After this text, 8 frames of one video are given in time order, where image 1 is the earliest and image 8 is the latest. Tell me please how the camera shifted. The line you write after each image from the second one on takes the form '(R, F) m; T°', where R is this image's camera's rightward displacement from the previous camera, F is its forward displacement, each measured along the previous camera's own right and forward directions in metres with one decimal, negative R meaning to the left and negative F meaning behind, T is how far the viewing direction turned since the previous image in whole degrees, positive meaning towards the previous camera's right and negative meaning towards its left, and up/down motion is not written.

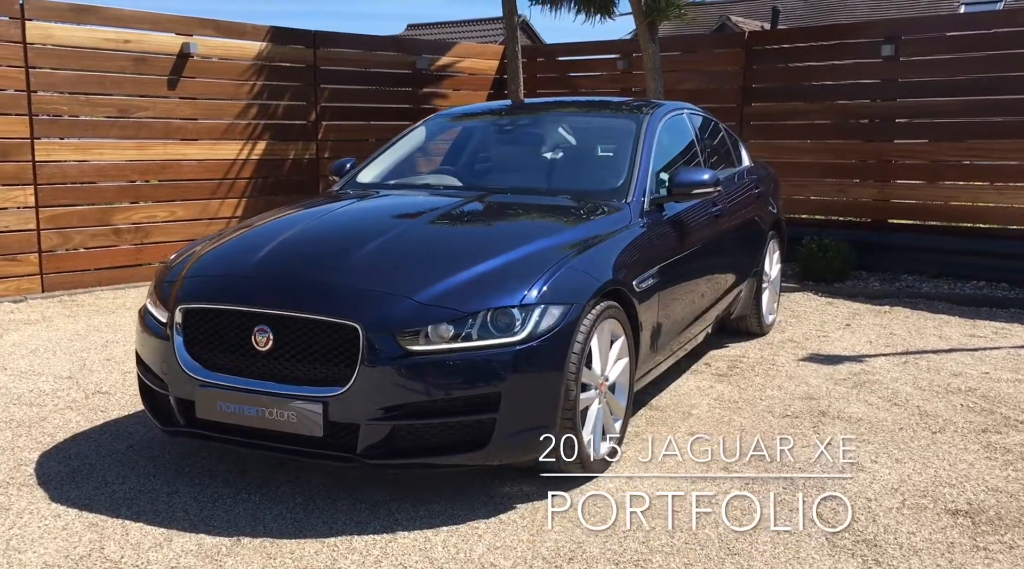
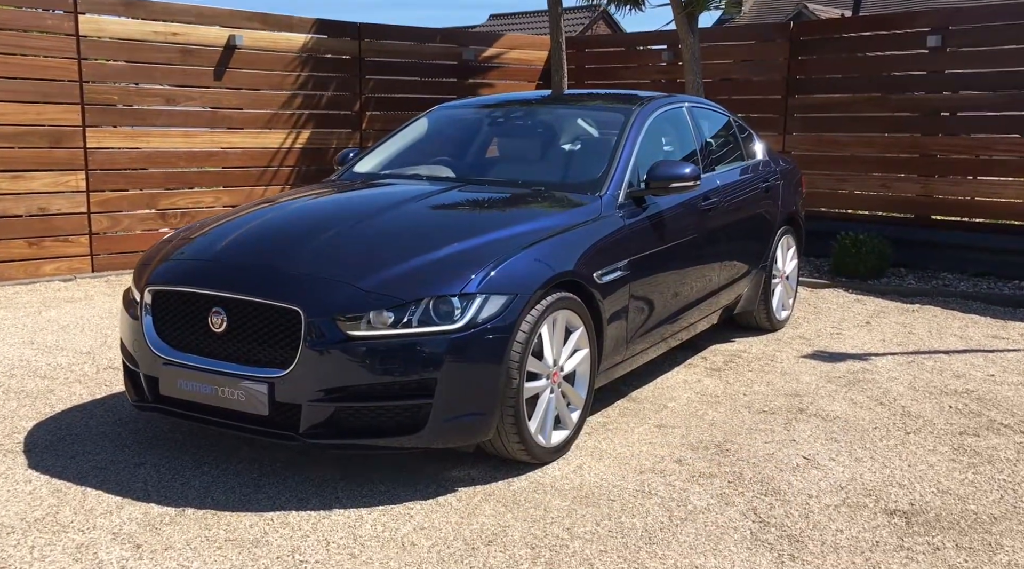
(+0.5, -0.1) m; -5°
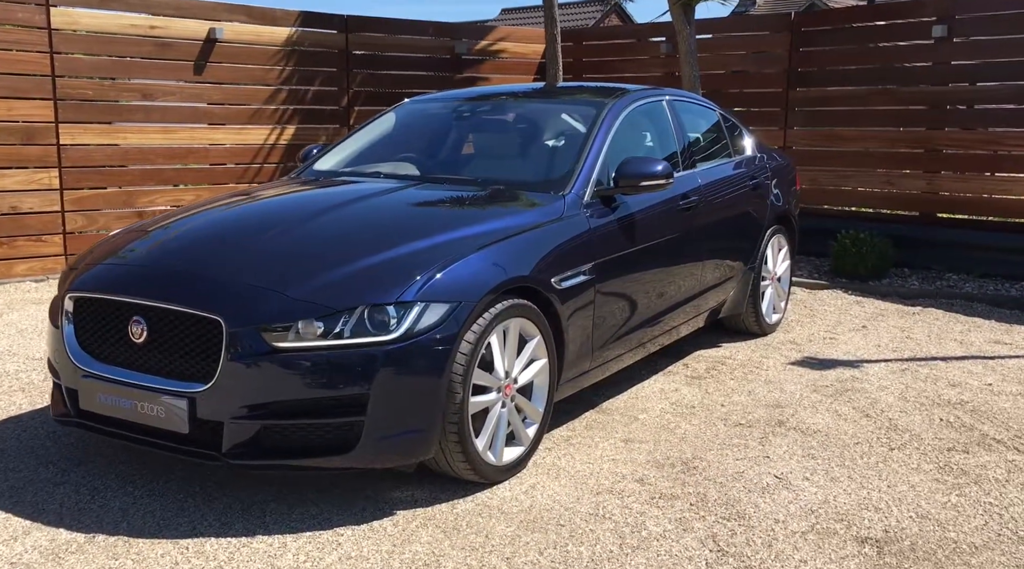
(+0.3, +0.3) m; -1°
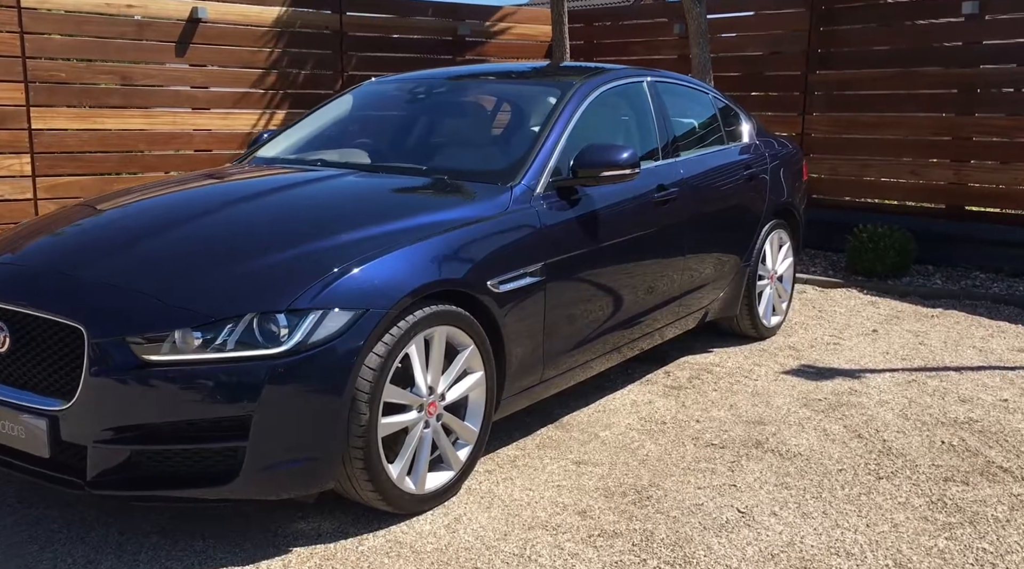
(+0.4, +0.4) m; -2°
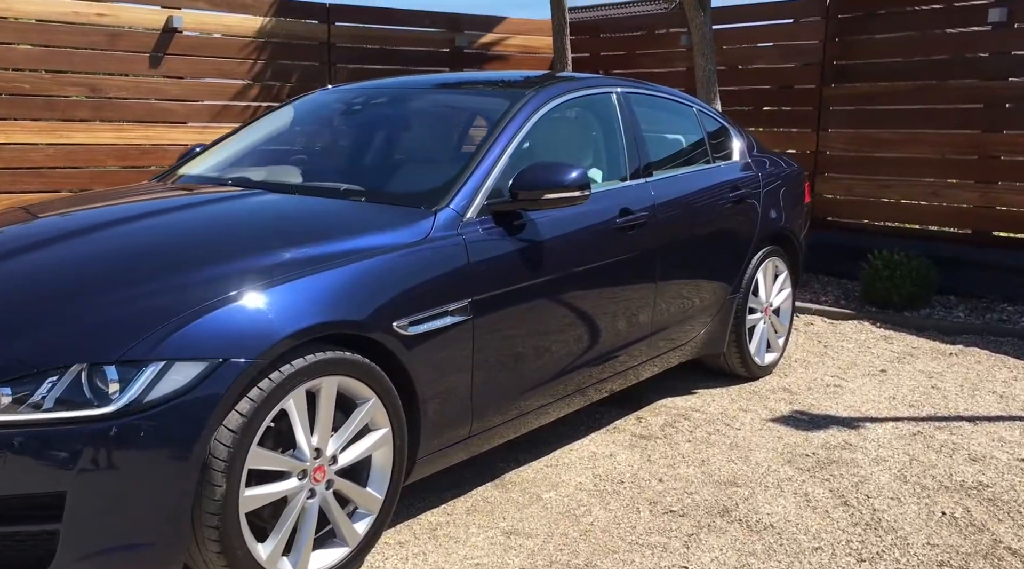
(+0.4, +0.5) m; -2°
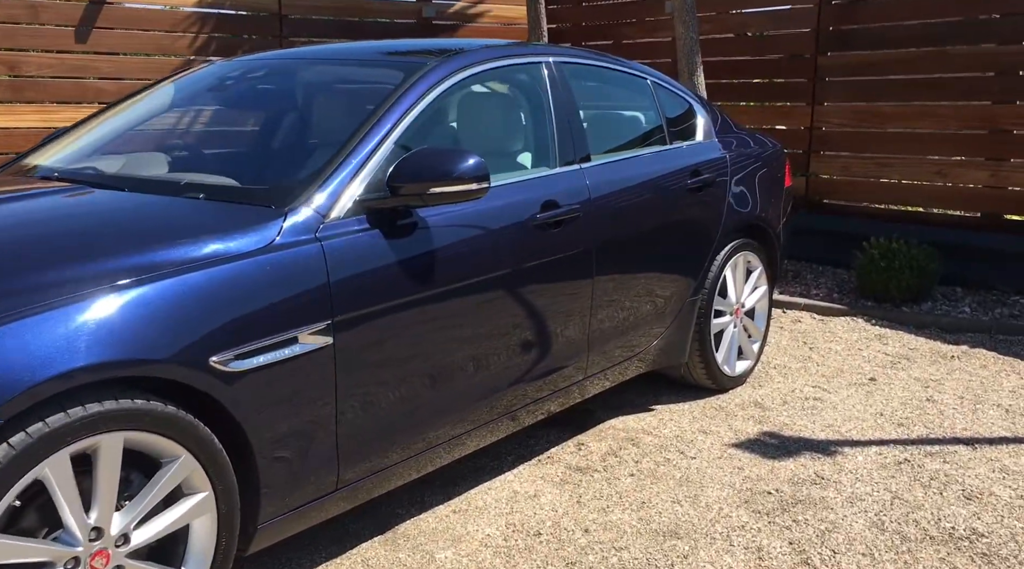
(+0.4, +0.6) m; -1°
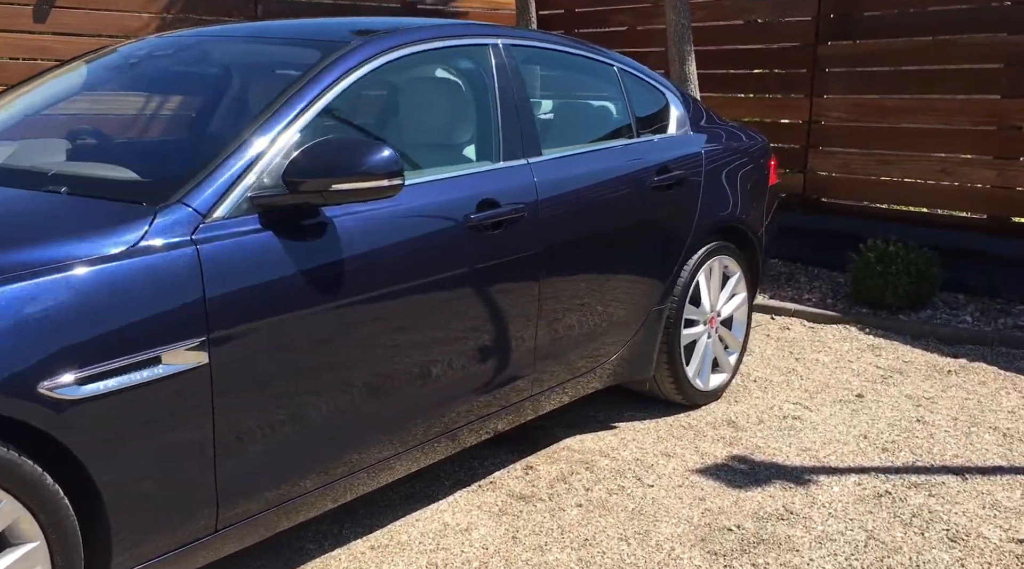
(+0.3, +0.4) m; -1°
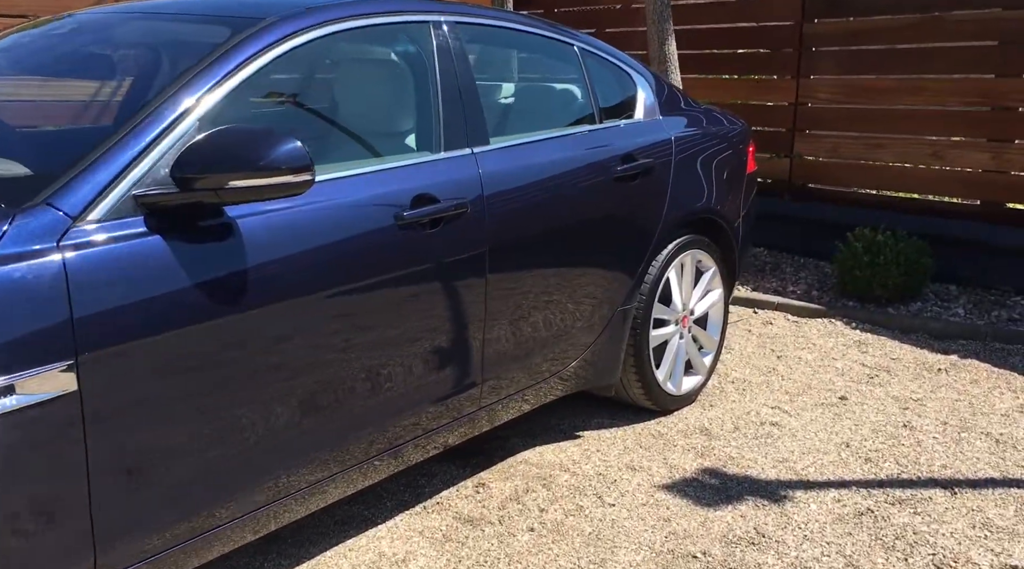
(+0.2, +0.3) m; 0°
